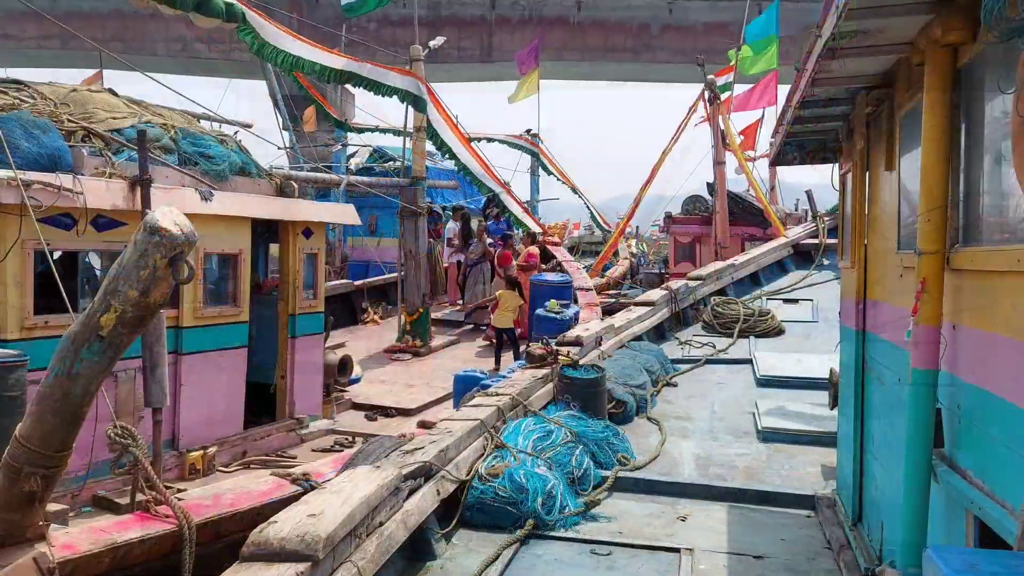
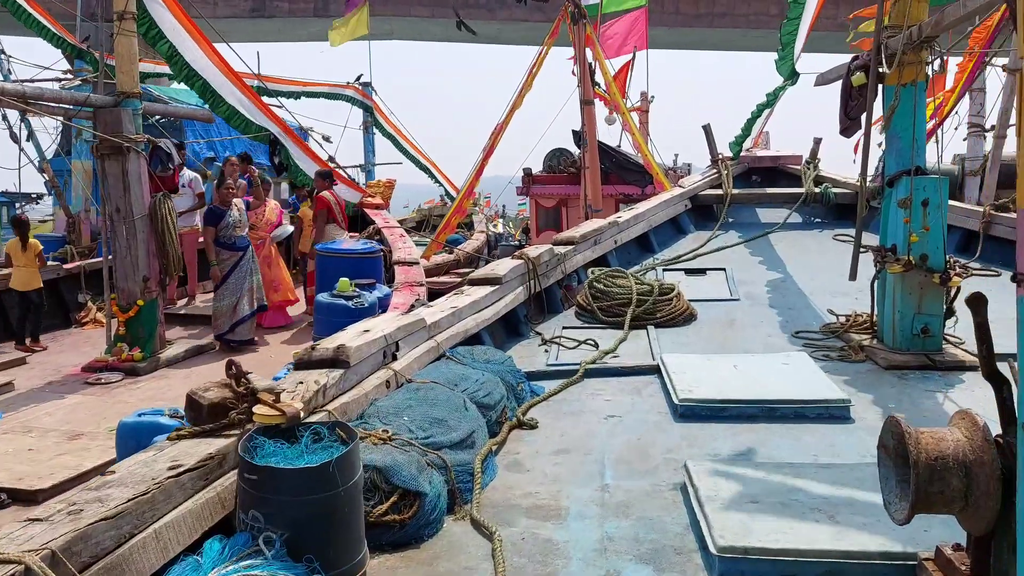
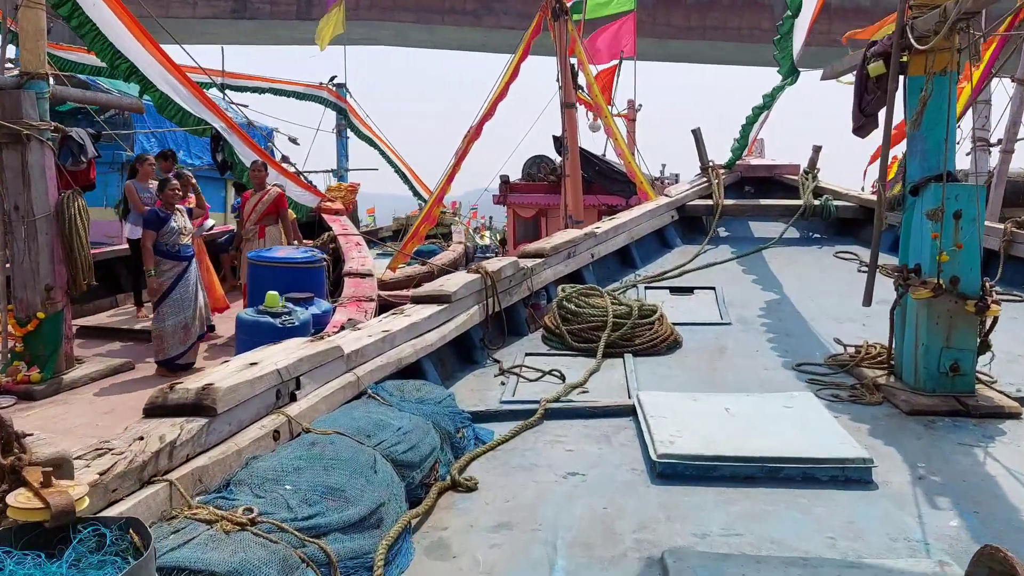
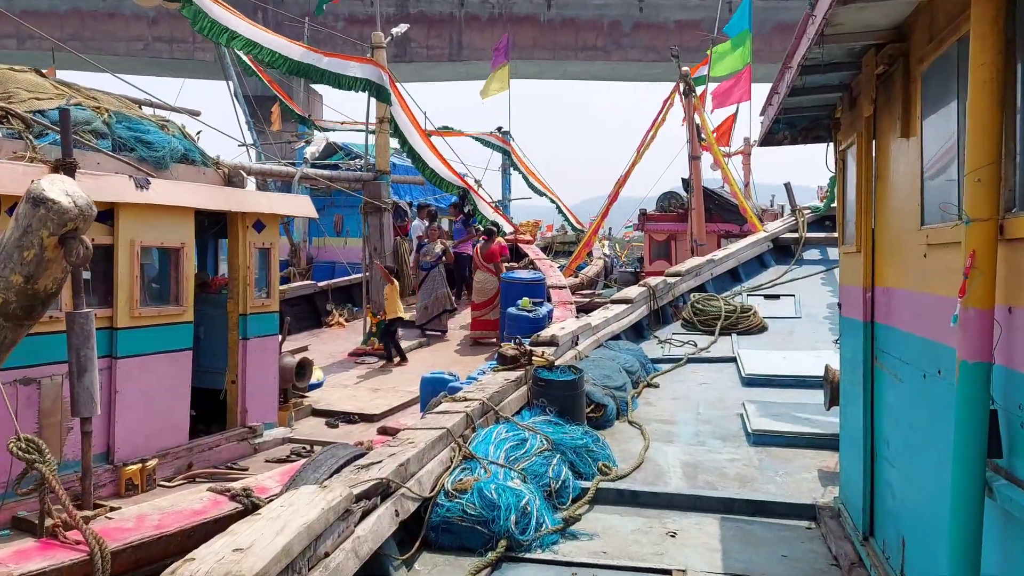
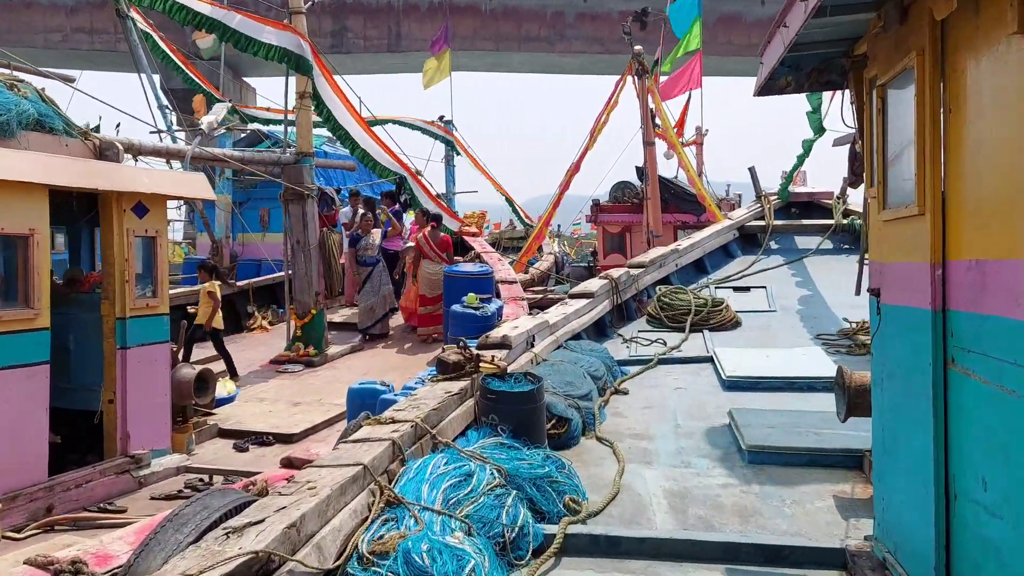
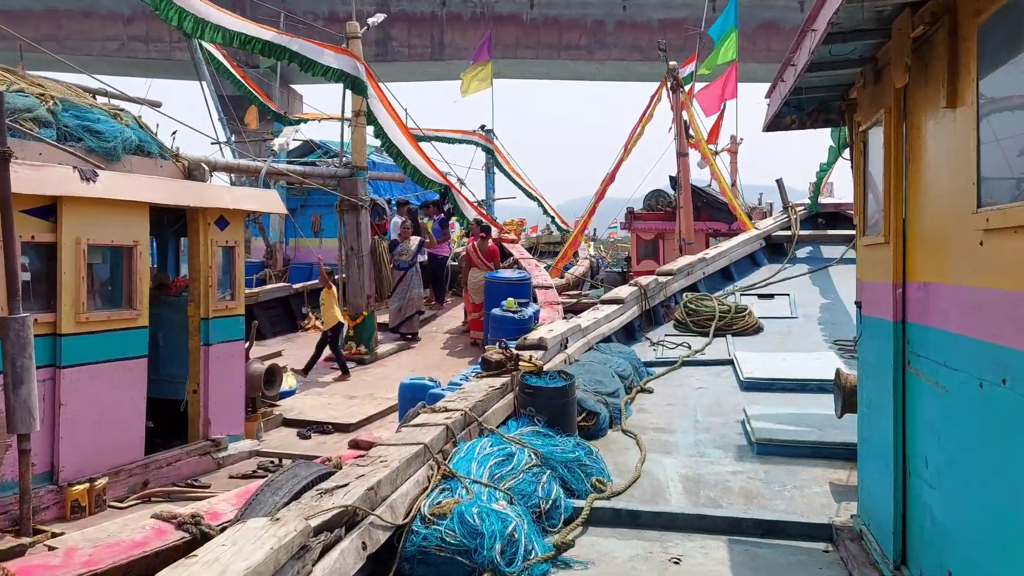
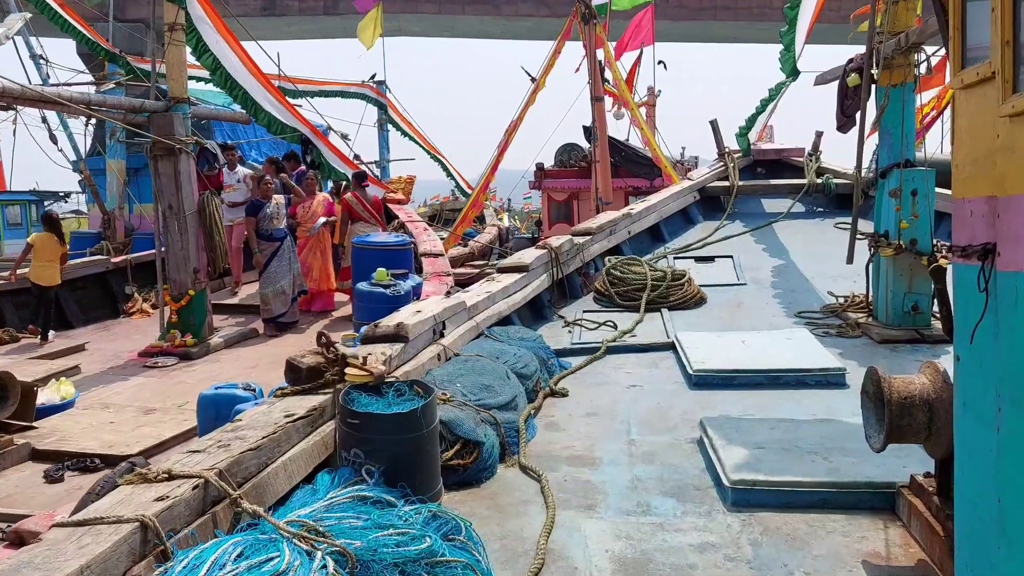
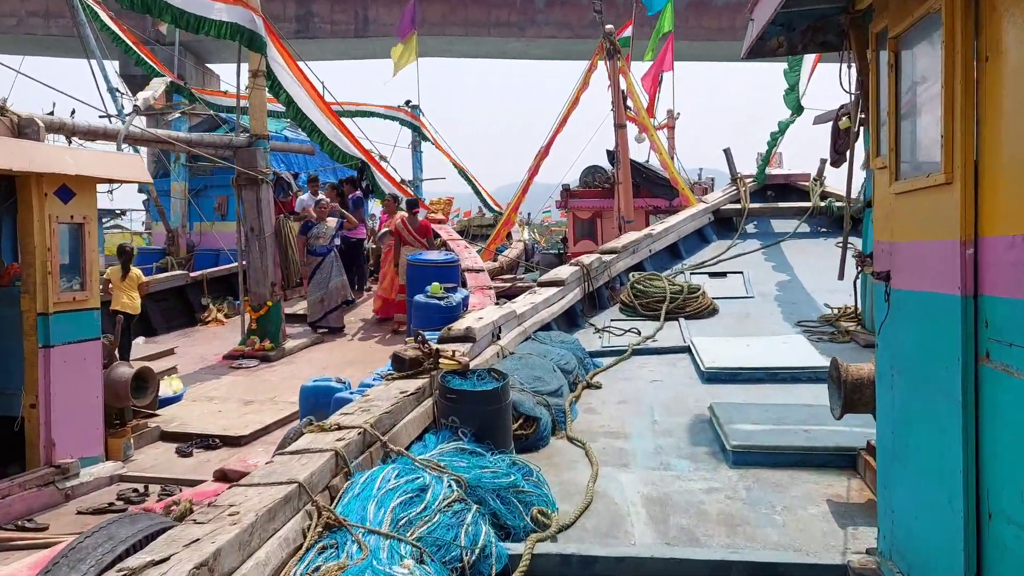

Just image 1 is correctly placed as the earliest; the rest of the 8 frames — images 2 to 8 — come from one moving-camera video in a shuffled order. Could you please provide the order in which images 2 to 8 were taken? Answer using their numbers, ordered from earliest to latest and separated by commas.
4, 6, 5, 8, 7, 2, 3
